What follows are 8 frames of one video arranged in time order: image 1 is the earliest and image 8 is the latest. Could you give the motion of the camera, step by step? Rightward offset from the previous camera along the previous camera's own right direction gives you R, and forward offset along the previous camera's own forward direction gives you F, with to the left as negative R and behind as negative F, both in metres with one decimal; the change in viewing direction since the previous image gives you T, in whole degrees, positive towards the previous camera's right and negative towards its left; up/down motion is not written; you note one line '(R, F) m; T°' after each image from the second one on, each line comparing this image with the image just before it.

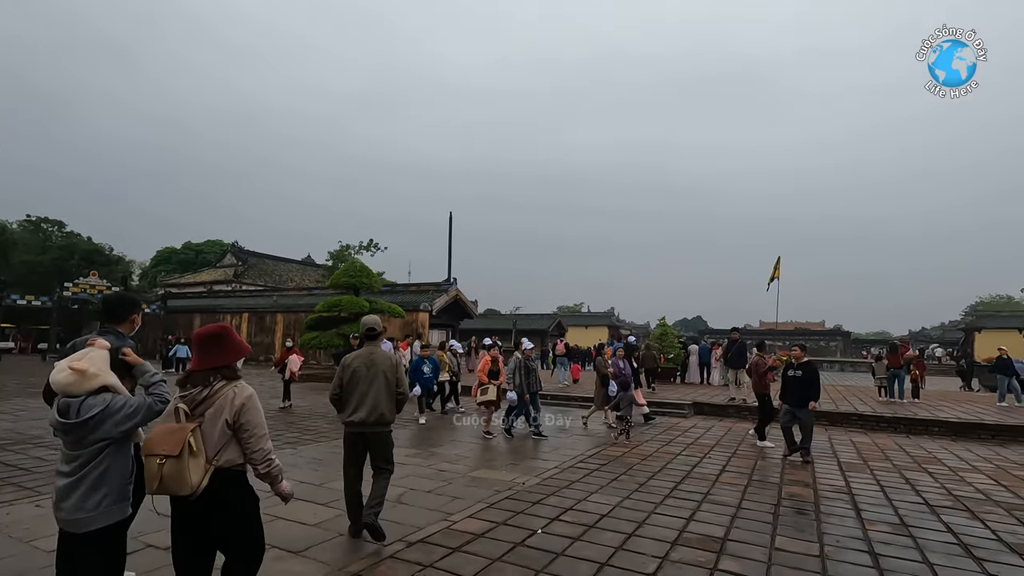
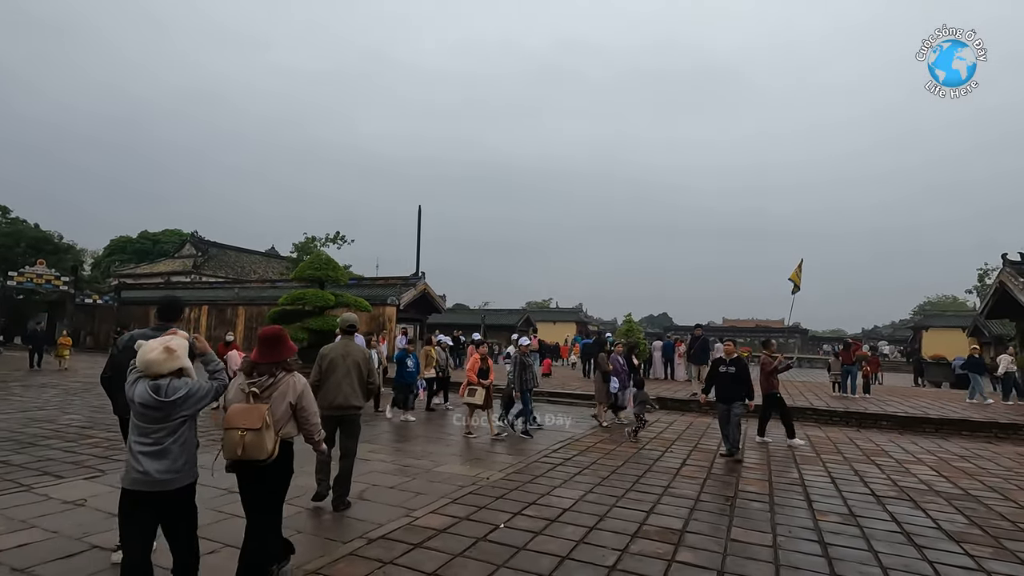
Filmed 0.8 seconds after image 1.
(0.0, 0.0) m; +3°
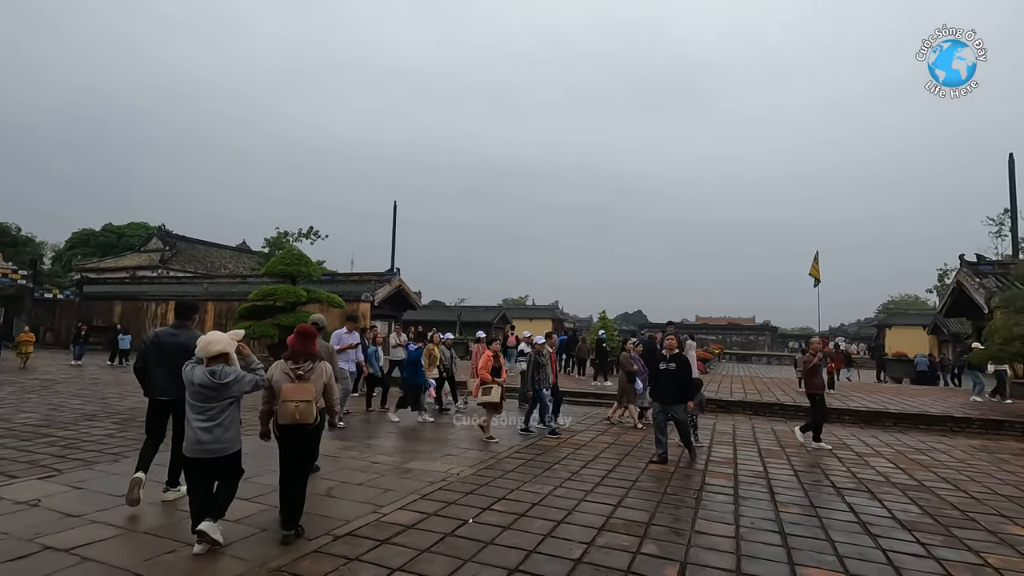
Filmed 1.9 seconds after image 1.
(+0.1, 0.0) m; +2°
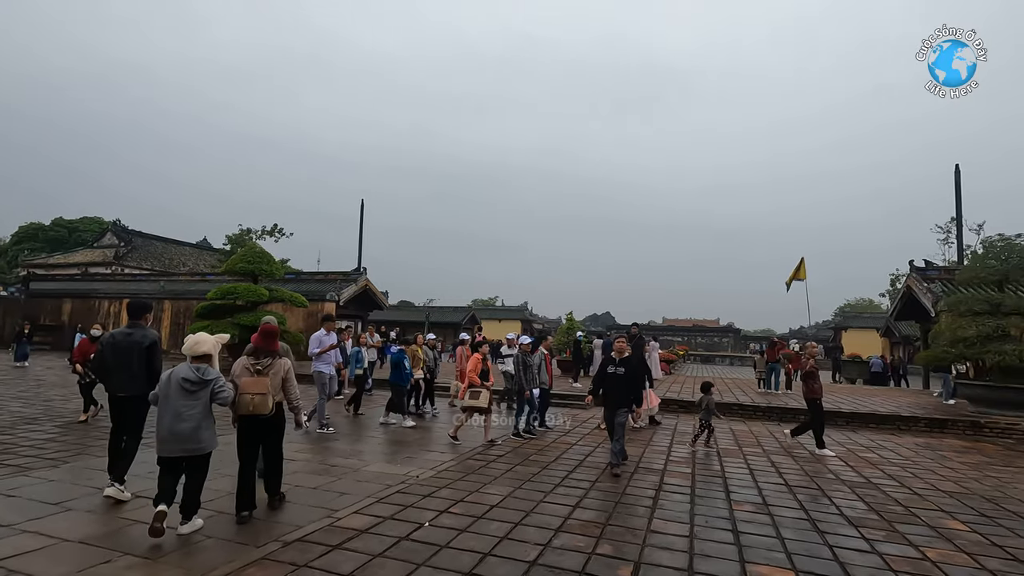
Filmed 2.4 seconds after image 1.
(+0.1, 0.0) m; +3°
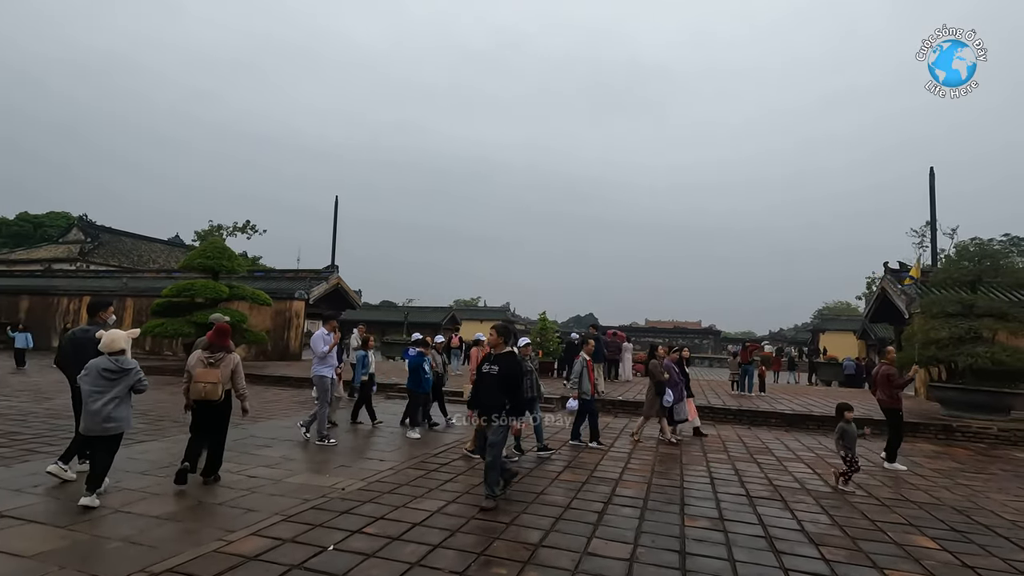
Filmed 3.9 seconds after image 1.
(+0.4, +0.5) m; +2°
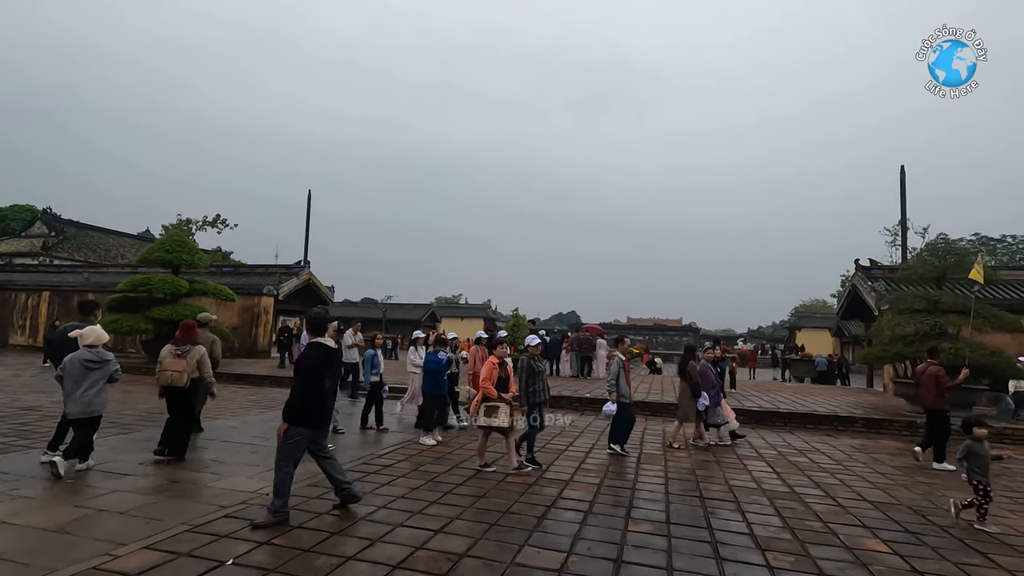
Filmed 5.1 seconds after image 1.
(+0.4, +0.3) m; +2°
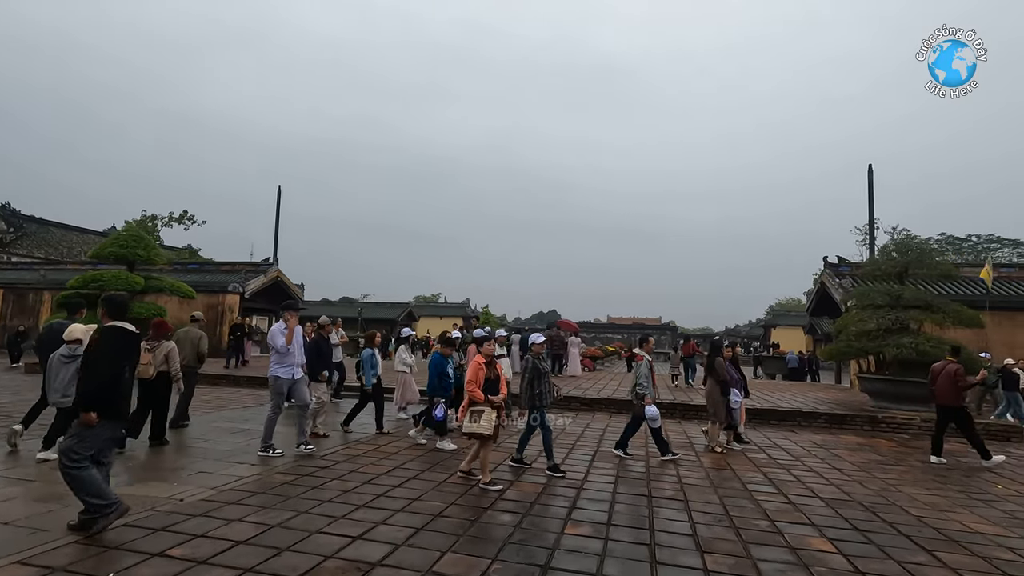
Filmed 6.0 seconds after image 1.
(+0.4, +0.3) m; +2°
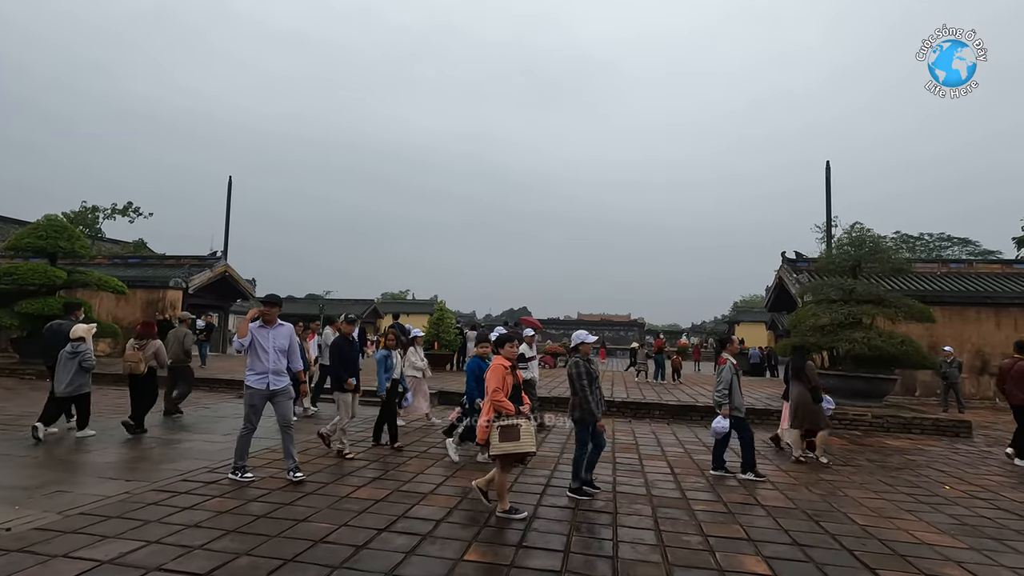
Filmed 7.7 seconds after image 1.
(+0.5, +0.5) m; +3°
